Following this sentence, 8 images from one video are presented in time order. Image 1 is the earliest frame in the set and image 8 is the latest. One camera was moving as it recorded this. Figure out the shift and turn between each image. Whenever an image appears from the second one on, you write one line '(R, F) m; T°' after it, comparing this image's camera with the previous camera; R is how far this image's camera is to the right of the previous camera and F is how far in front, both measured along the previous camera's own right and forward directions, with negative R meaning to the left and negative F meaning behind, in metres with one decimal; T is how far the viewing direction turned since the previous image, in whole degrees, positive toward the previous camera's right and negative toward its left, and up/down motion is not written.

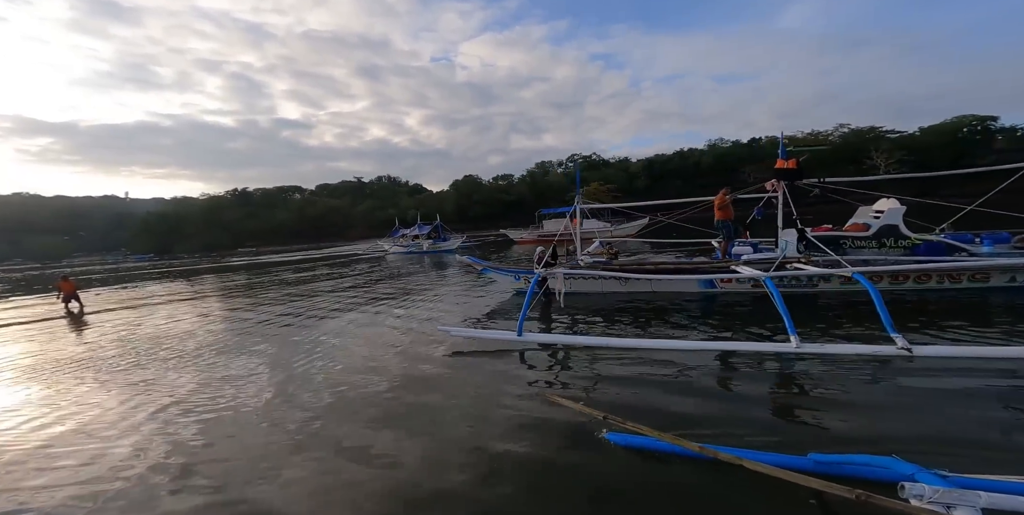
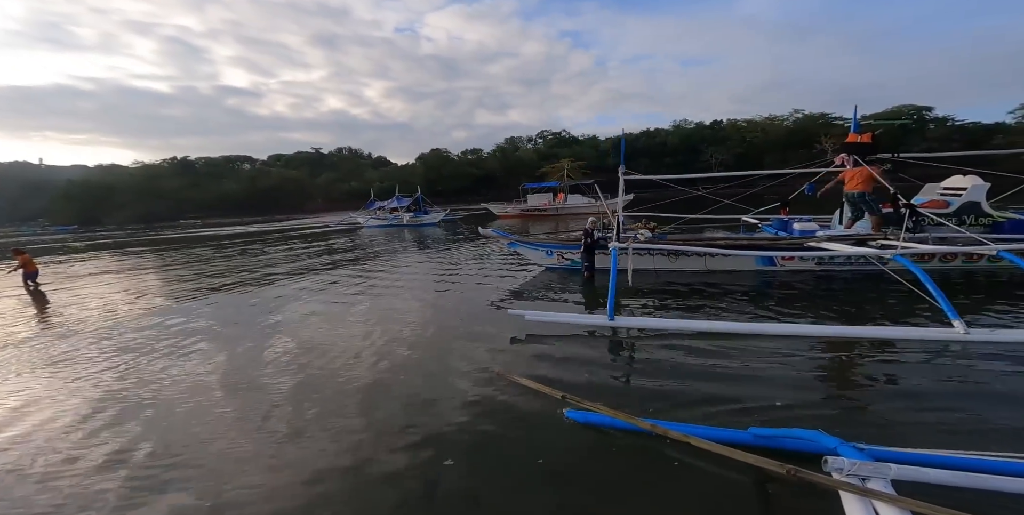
(-0.8, +1.0) m; +4°
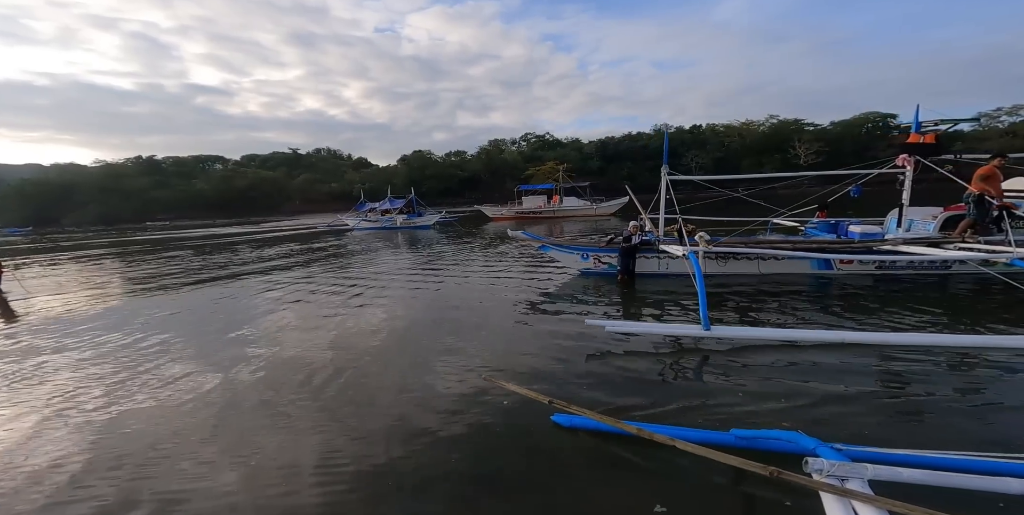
(-0.7, +0.7) m; +3°
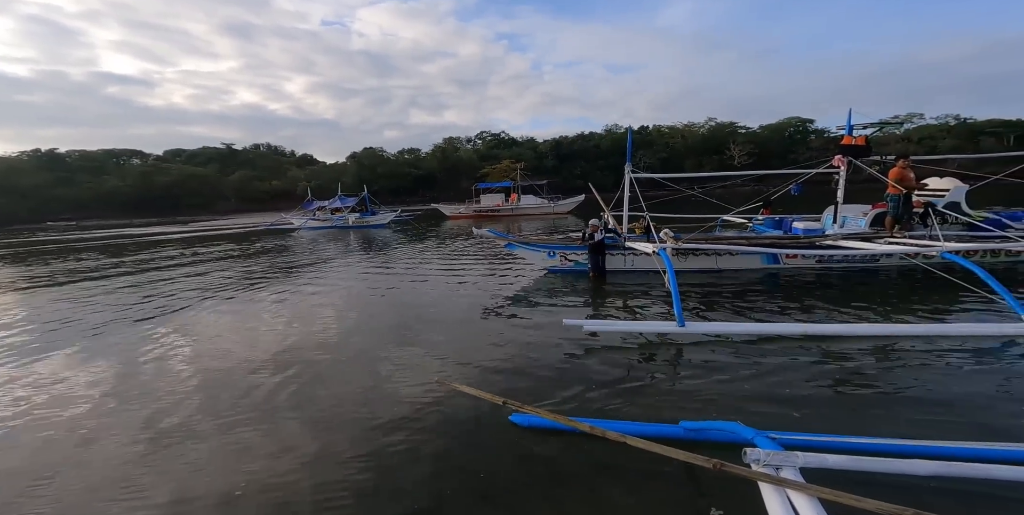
(-0.1, +0.3) m; +6°
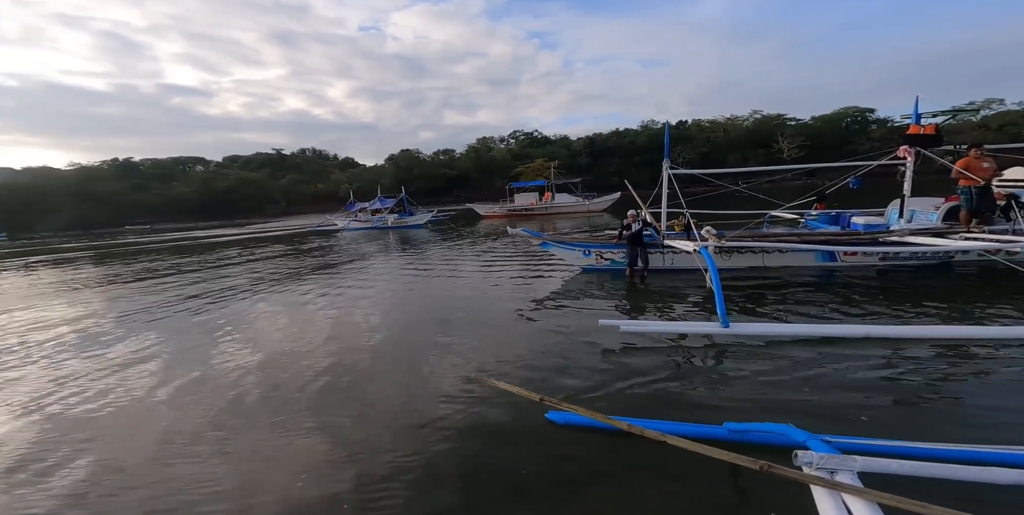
(-0.1, -0.1) m; -5°
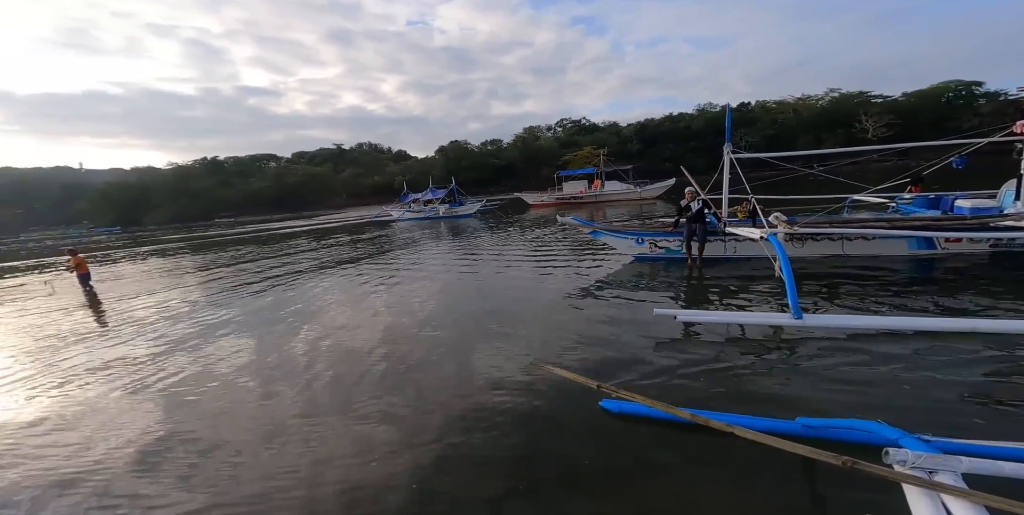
(-0.1, -0.1) m; -6°
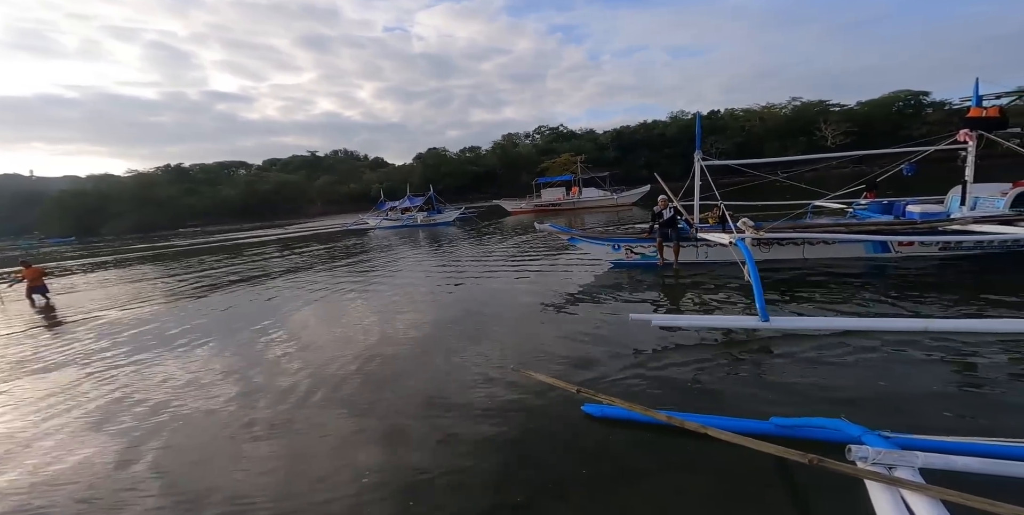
(0.0, 0.0) m; +3°
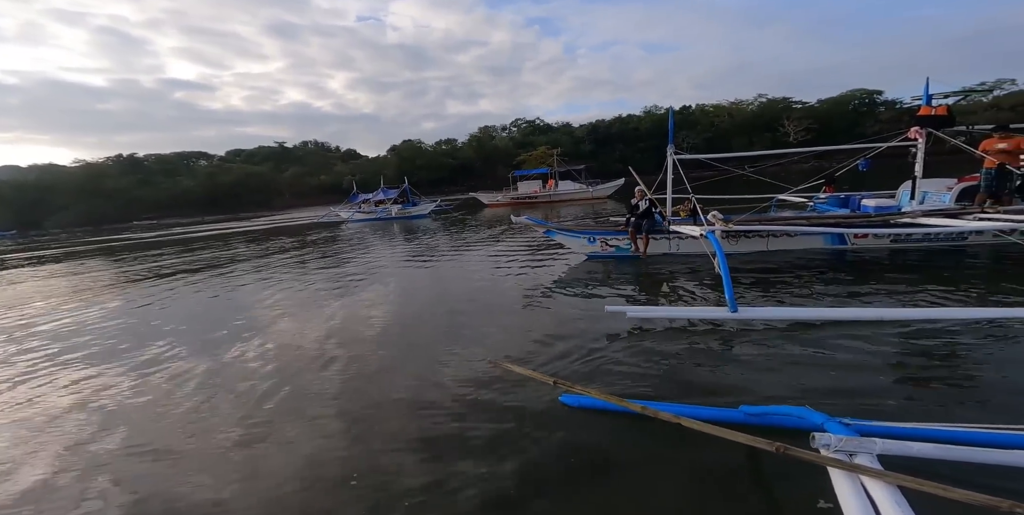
(0.0, +0.1) m; +3°
